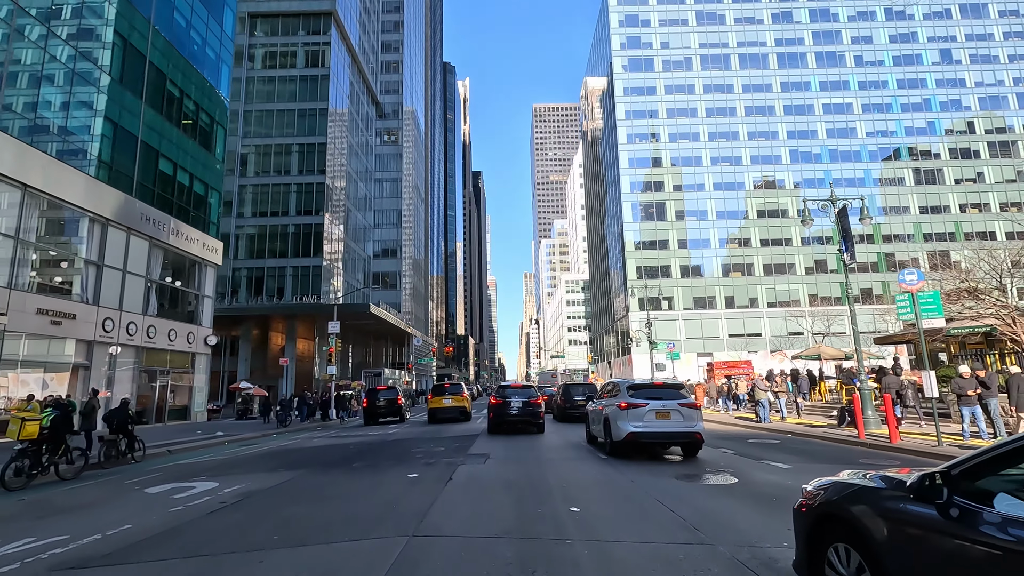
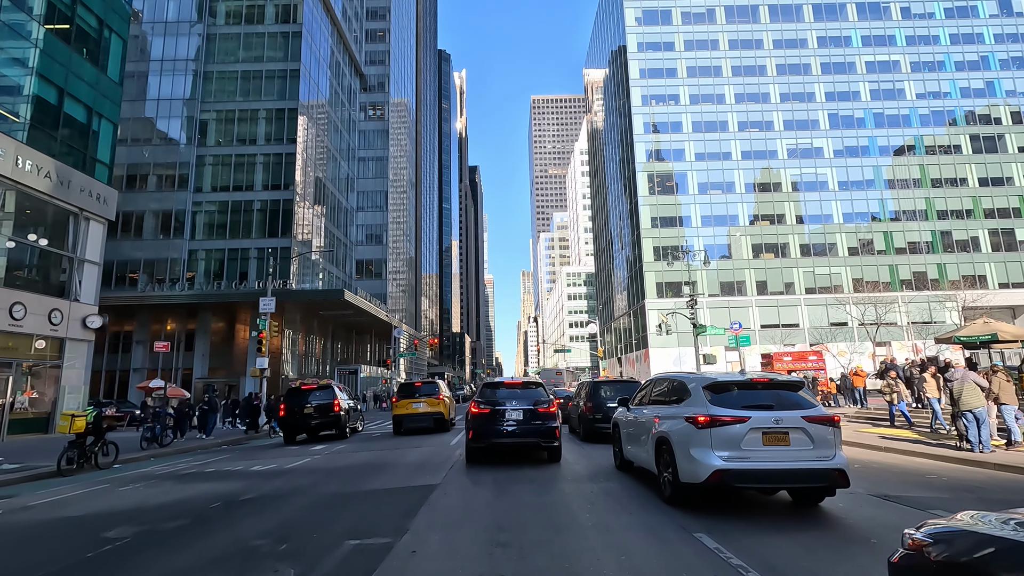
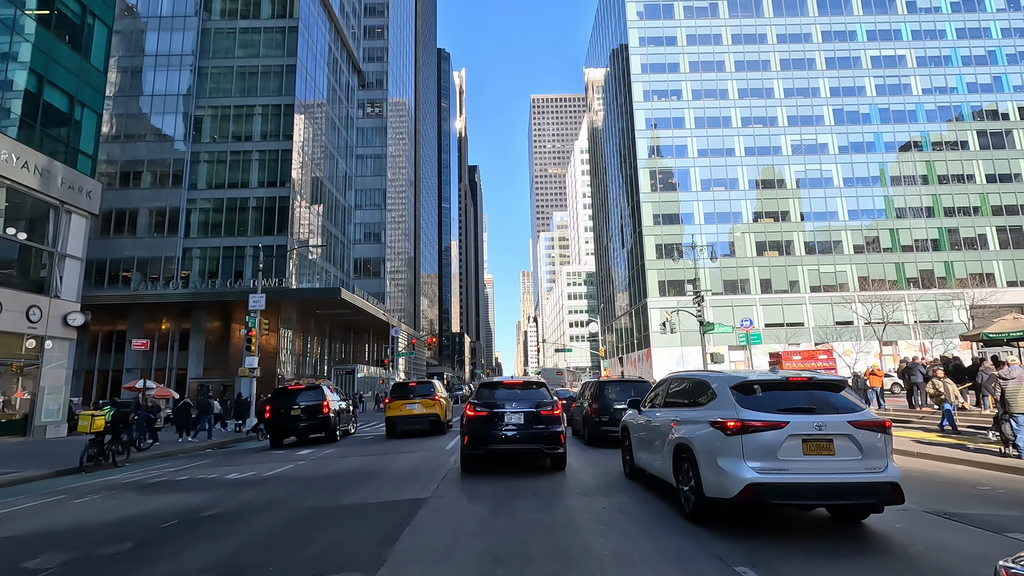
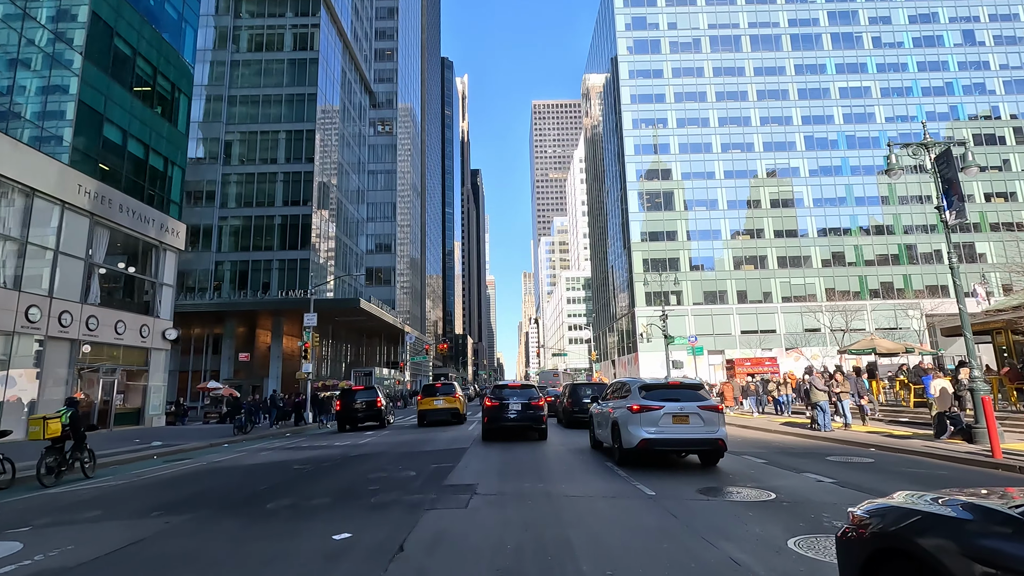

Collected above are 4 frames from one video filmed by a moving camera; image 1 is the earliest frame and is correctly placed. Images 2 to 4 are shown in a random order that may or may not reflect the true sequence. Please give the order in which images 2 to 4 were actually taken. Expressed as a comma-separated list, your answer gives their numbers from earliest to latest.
4, 2, 3
